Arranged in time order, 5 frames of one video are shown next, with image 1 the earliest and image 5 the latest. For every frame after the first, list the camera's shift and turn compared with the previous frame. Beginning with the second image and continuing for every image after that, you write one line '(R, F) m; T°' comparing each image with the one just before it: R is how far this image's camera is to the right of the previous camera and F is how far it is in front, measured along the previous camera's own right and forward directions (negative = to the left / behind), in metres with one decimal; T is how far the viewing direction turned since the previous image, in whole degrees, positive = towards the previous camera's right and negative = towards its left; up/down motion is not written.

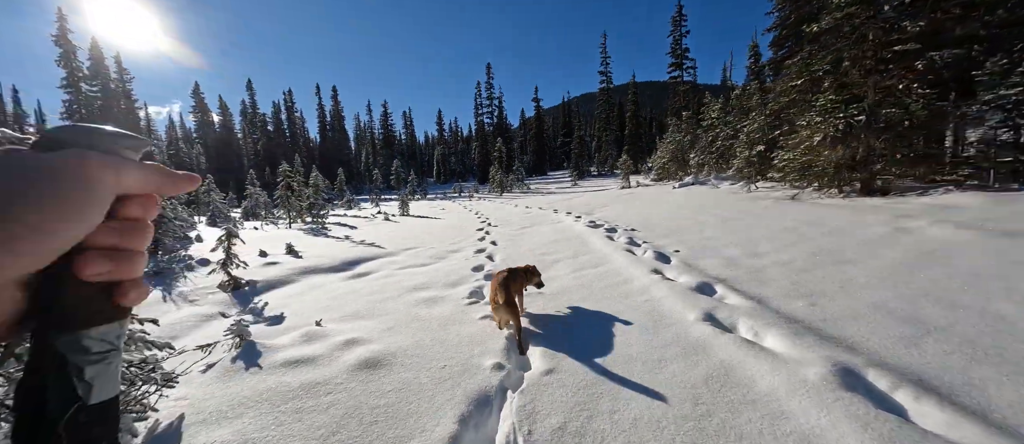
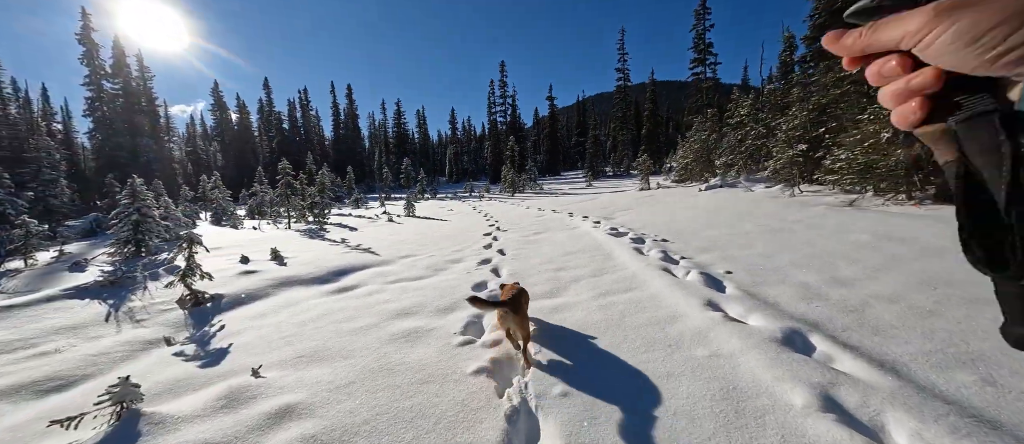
(0.0, +0.9) m; -2°
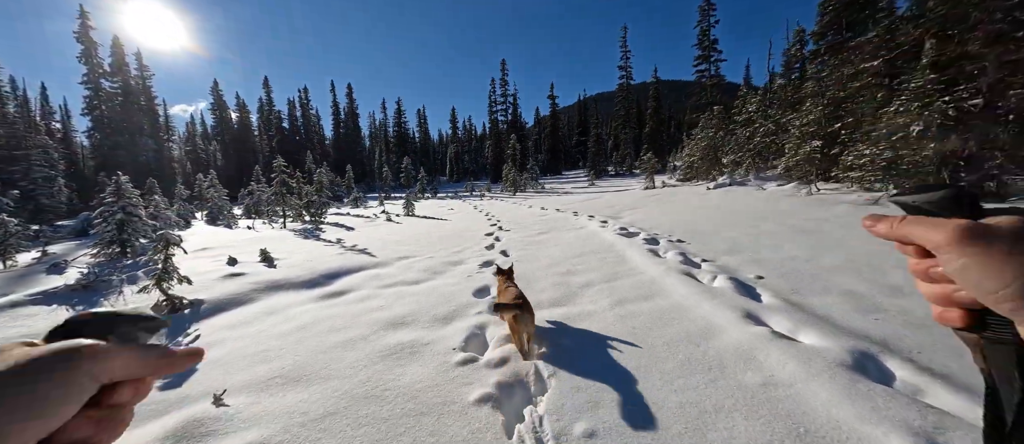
(-0.1, +0.4) m; 0°
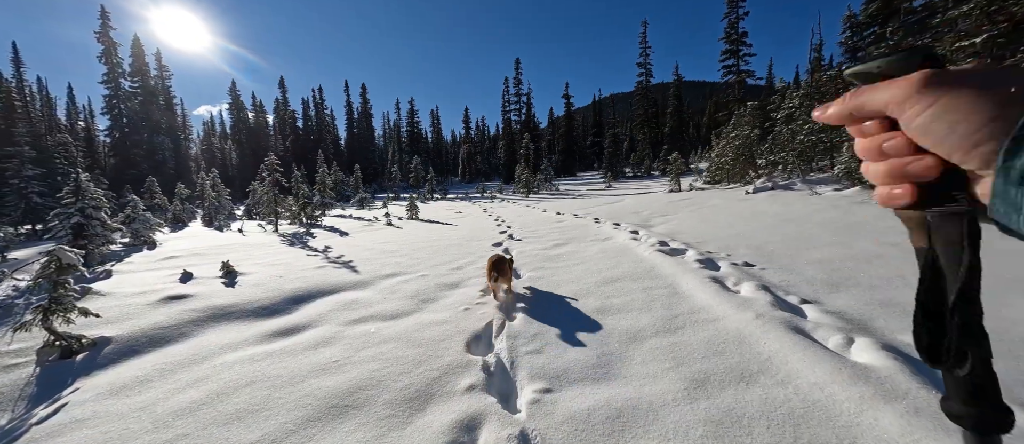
(0.0, +1.2) m; -2°
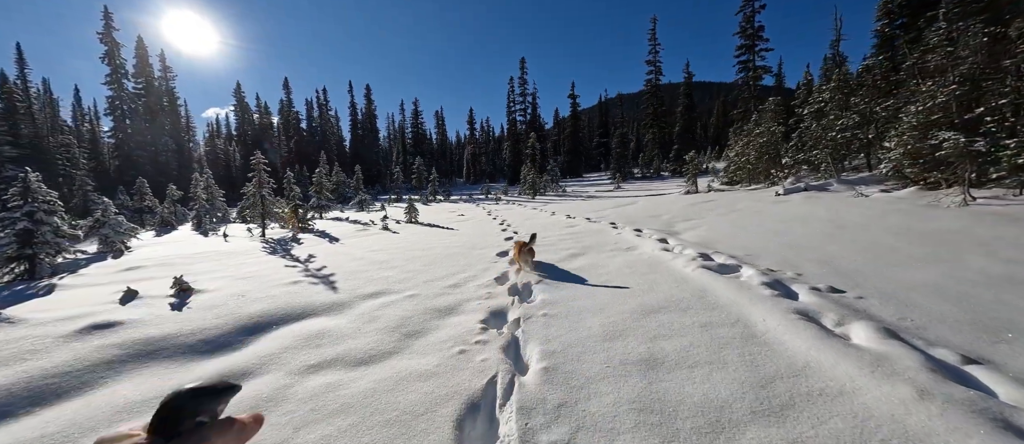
(-0.1, +0.9) m; -1°
